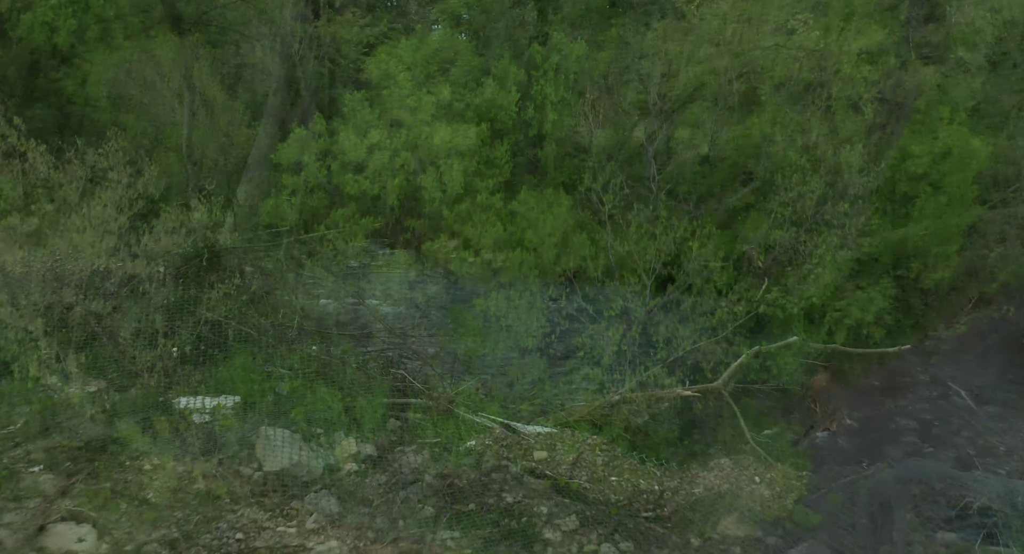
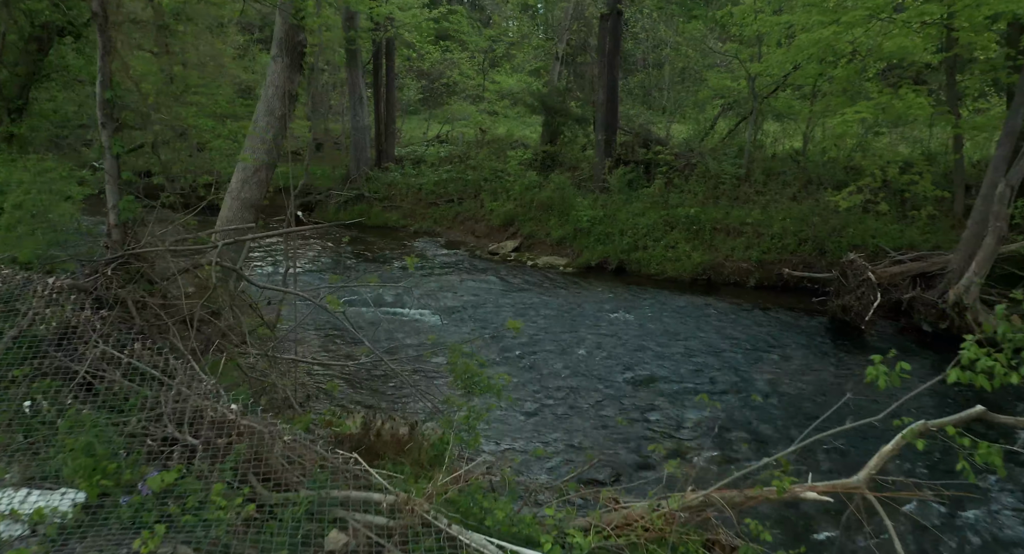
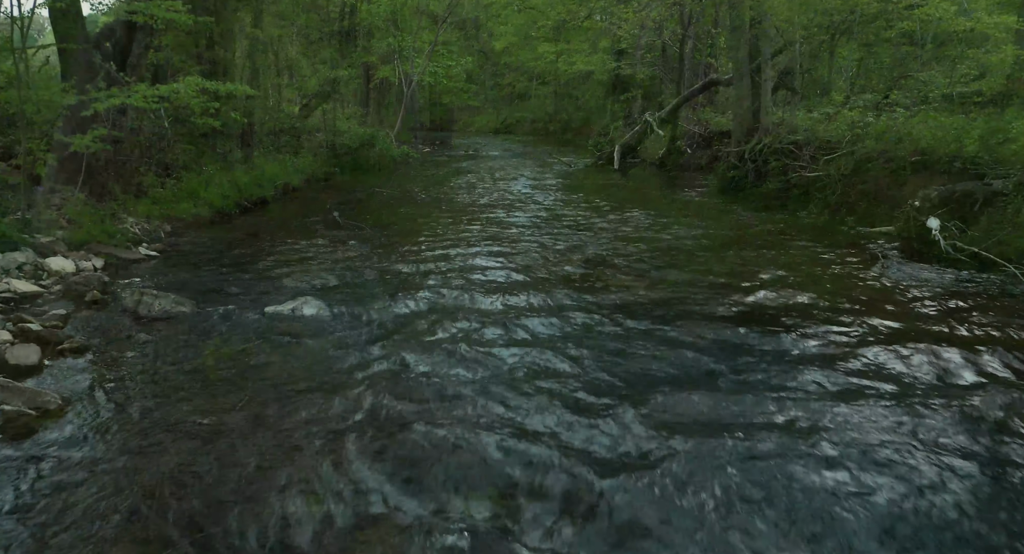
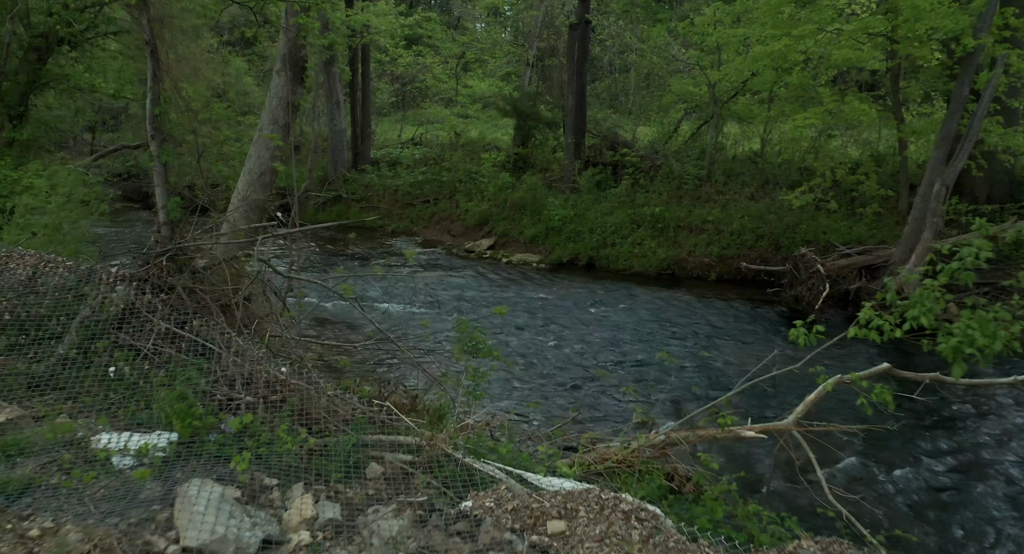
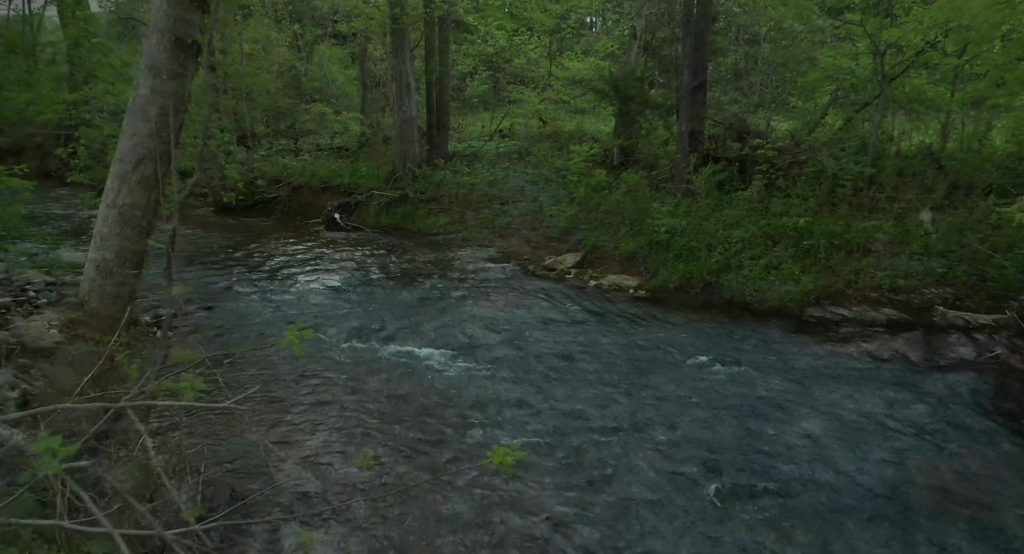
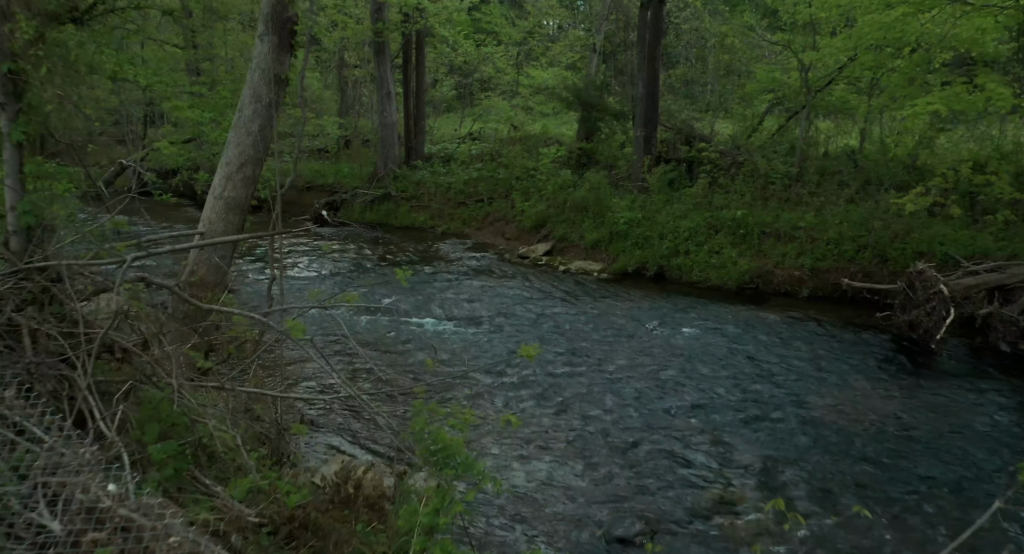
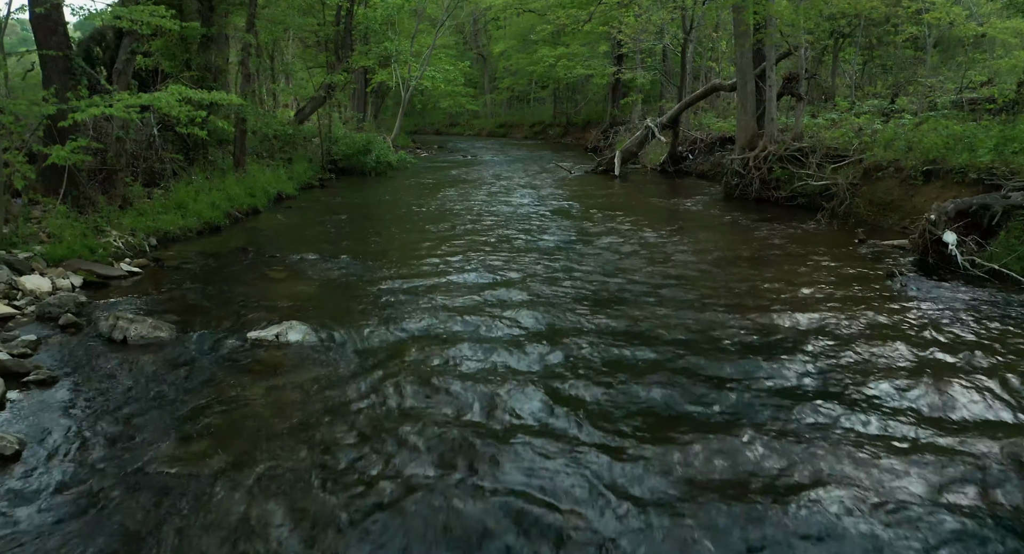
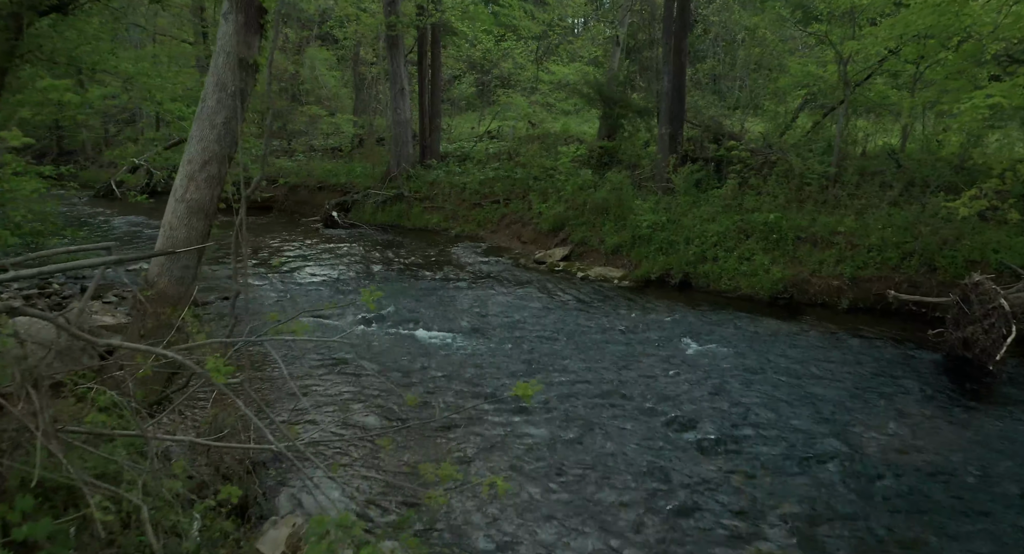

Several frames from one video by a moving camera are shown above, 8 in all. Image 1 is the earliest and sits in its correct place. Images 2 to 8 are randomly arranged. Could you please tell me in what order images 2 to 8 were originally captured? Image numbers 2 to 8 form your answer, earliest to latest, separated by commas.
4, 2, 6, 8, 5, 3, 7
